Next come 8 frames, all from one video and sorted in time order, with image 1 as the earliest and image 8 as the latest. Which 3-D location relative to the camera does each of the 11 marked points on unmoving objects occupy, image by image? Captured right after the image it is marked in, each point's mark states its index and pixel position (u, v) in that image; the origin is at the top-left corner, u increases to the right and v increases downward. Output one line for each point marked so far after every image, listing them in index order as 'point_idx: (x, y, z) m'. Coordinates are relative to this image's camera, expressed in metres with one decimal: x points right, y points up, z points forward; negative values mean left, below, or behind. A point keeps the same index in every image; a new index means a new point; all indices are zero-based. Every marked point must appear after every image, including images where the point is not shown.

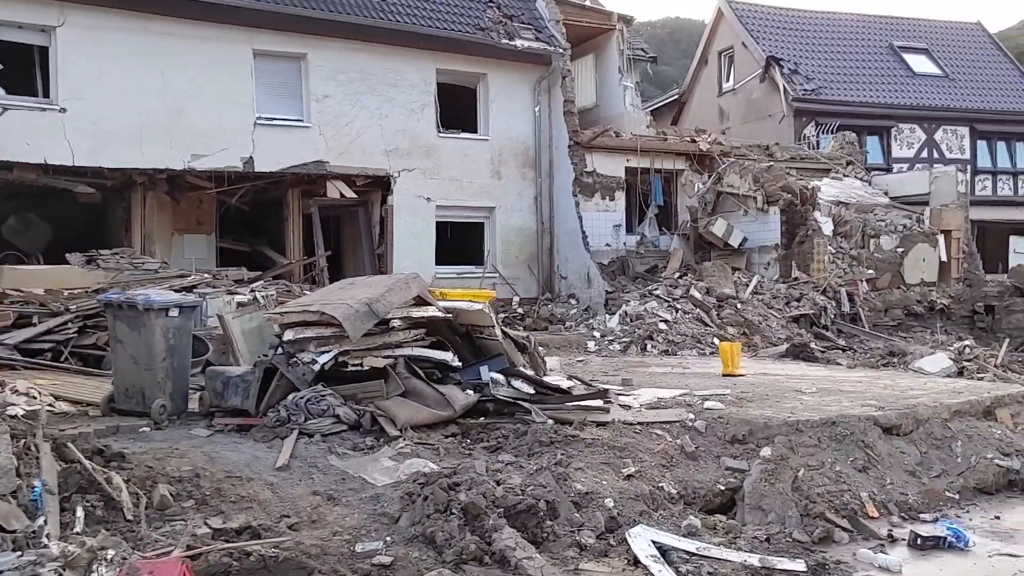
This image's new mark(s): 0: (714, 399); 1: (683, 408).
0: (+1.4, -0.8, +7.0) m
1: (+1.1, -0.8, +6.8) m
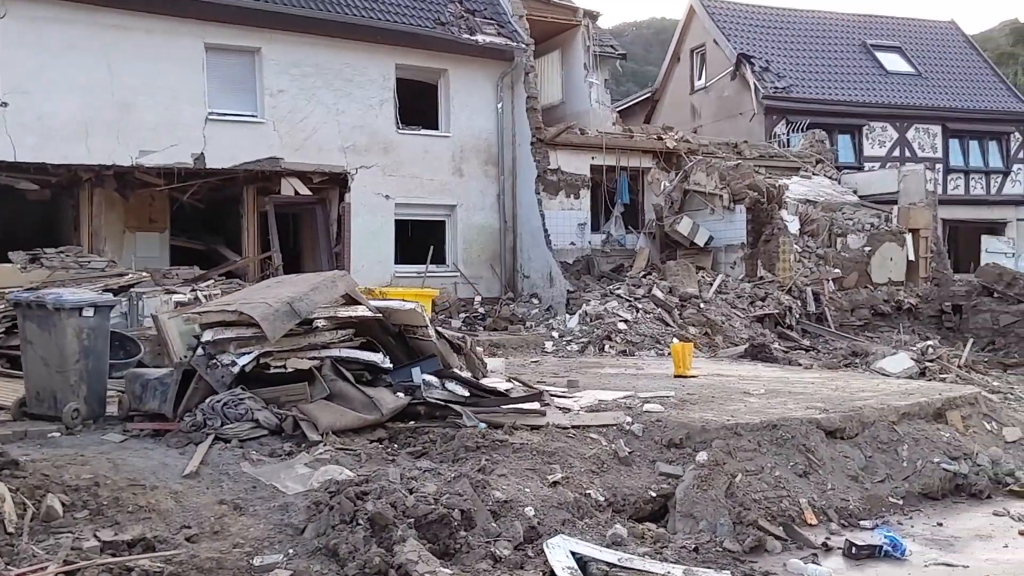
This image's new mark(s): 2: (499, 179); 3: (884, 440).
0: (+0.9, -0.8, +6.8) m
1: (+0.7, -0.8, +6.5) m
2: (-0.2, +1.6, +14.6) m
3: (+2.3, -0.9, +6.3) m
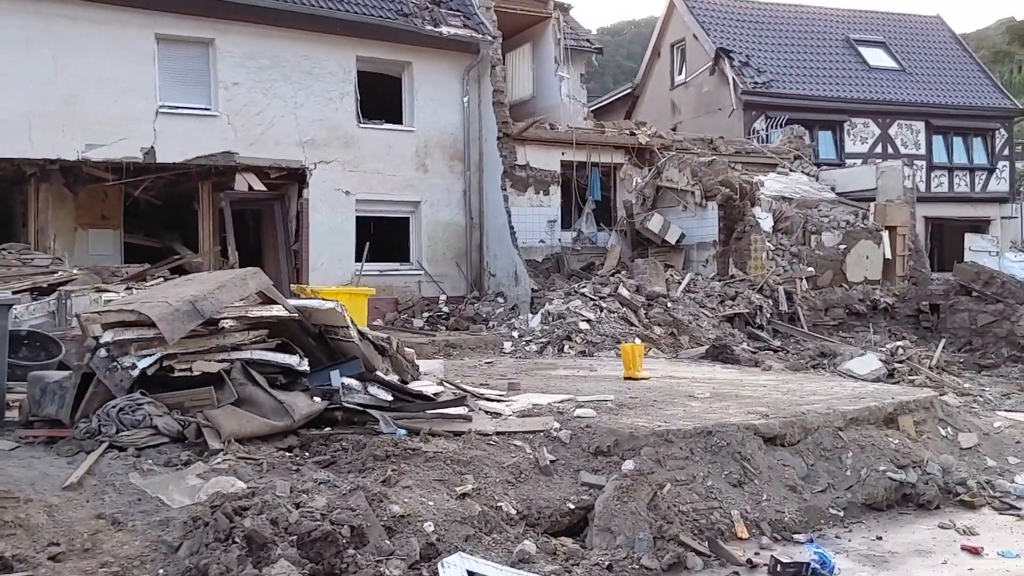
0: (+0.5, -0.7, +6.5) m
1: (+0.2, -0.8, +6.2) m
2: (-0.7, +1.6, +14.3) m
3: (+1.9, -0.9, +6.0) m
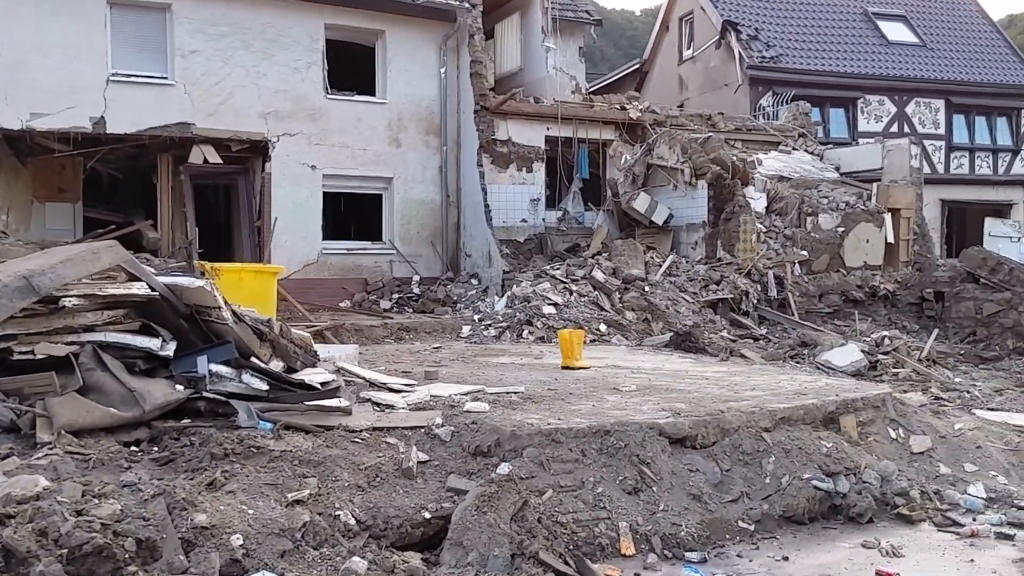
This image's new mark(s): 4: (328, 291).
0: (-0.1, -0.6, +5.8) m
1: (-0.4, -0.7, +5.6) m
2: (-1.0, +1.8, +13.6) m
3: (+1.2, -0.8, +5.3) m
4: (-2.3, 0.0, +12.8) m
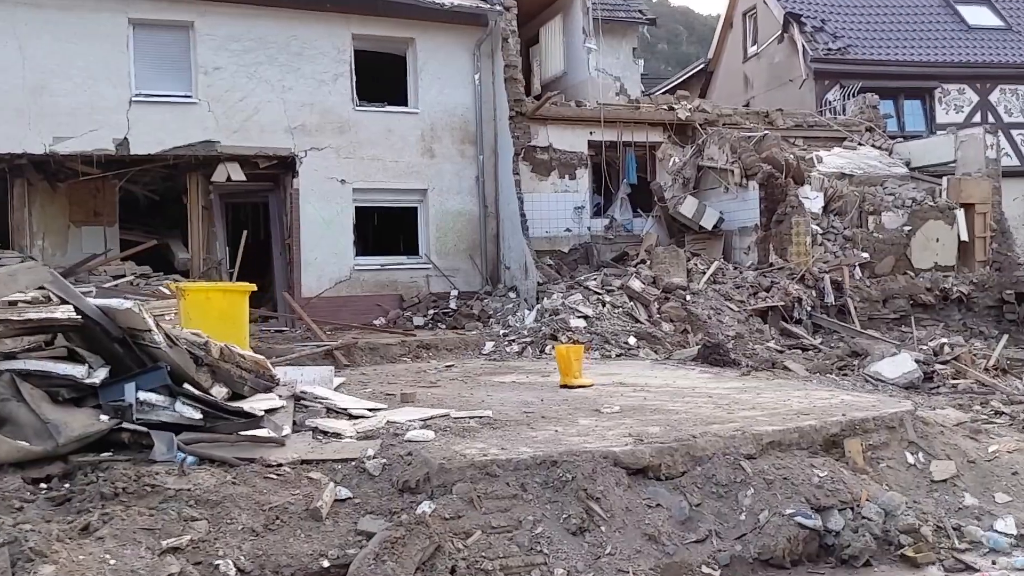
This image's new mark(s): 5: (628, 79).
0: (-0.4, -0.7, +5.3) m
1: (-0.6, -0.7, +5.0) m
2: (-0.5, +1.7, +13.2) m
3: (+1.0, -0.9, +4.6) m
4: (-1.8, -0.2, +12.4) m
5: (+1.9, +3.4, +16.7) m
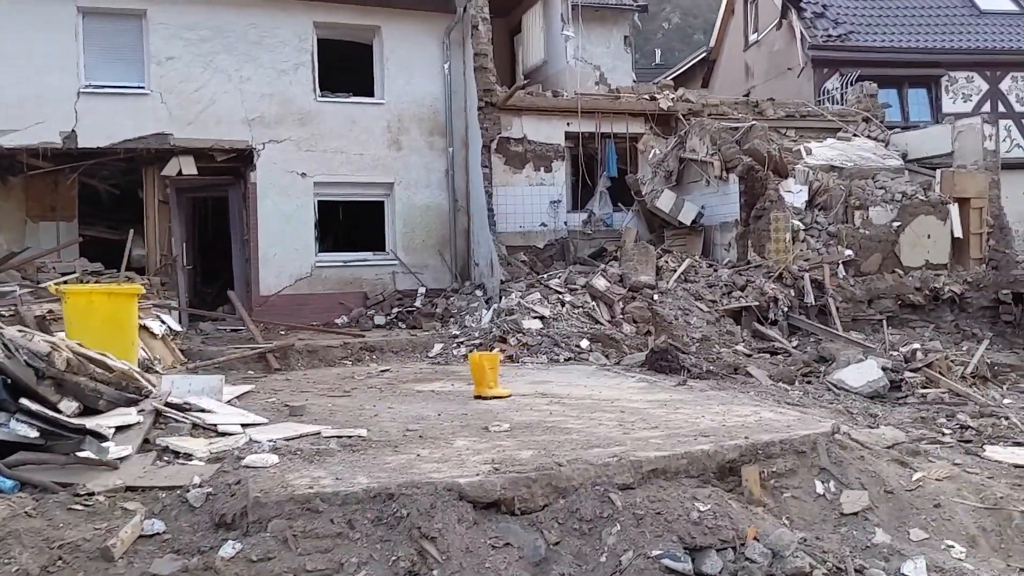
0: (-1.0, -0.7, +4.8) m
1: (-1.3, -0.8, +4.6) m
2: (-0.8, +1.7, +12.7) m
3: (+0.3, -0.9, +4.1) m
4: (-2.2, -0.2, +12.0) m
5: (+1.7, +3.5, +16.1) m
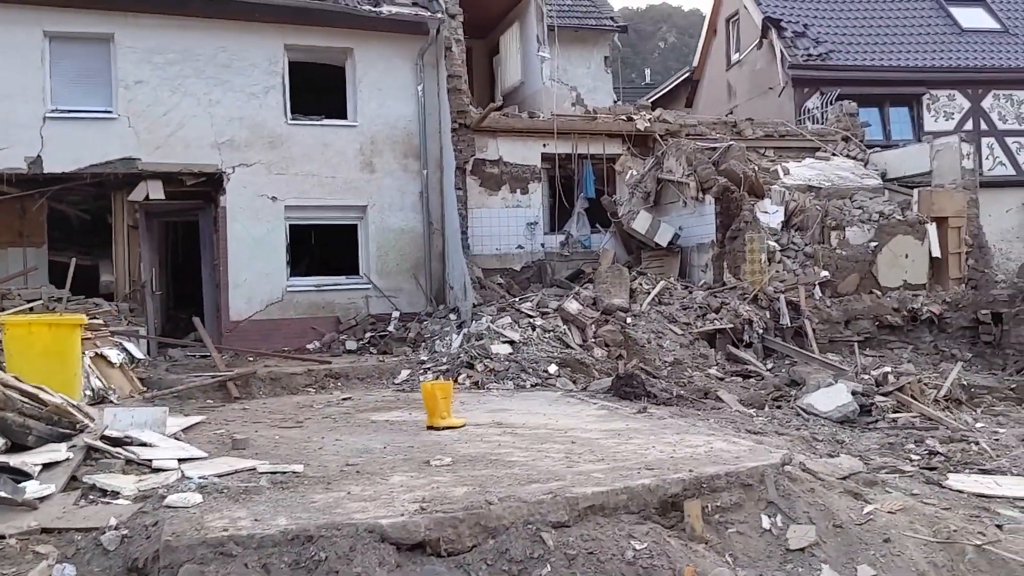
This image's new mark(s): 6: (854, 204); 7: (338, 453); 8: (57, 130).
0: (-1.3, -0.9, +4.6) m
1: (-1.5, -0.9, +4.4) m
2: (-1.1, +1.4, +12.6) m
3: (0.0, -1.0, +4.0) m
4: (-2.5, -0.5, +11.8) m
5: (+1.3, +3.1, +16.0) m
6: (+4.1, +1.0, +12.2) m
7: (-0.9, -0.9, +5.5) m
8: (-4.9, +1.7, +10.9) m
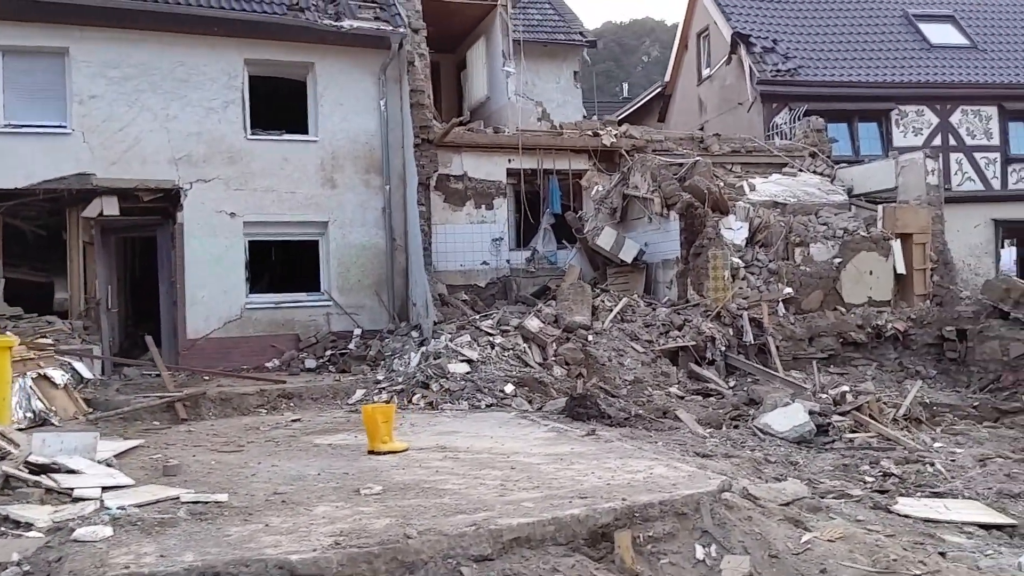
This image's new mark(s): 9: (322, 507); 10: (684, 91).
0: (-1.6, -1.0, +4.5) m
1: (-1.9, -1.0, +4.2) m
2: (-1.6, +1.2, +12.4) m
3: (-0.3, -1.1, +3.8) m
4: (-3.0, -0.7, +11.7) m
5: (+0.8, +2.9, +15.9) m
6: (+3.6, +0.8, +12.1) m
7: (-1.3, -1.0, +5.4) m
8: (-5.3, +1.5, +10.7) m
9: (-0.8, -1.0, +4.6) m
10: (+3.4, +3.9, +19.9) m
